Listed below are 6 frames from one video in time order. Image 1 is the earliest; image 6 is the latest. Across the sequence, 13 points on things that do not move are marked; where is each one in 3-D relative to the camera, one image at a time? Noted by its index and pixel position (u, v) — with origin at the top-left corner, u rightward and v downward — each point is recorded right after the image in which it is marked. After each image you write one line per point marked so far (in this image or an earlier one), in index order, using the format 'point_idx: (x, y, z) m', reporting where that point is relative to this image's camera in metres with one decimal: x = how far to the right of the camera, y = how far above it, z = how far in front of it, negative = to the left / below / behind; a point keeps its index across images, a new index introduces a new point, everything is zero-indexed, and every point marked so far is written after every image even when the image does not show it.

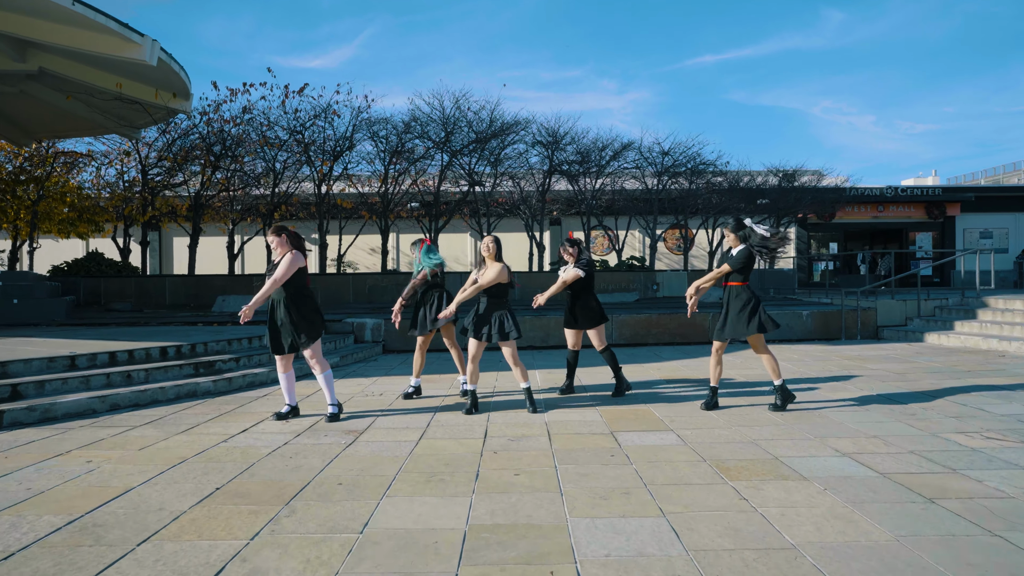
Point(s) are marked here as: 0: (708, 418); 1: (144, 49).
0: (+1.1, -0.8, +6.2) m
1: (-4.5, +2.9, +12.9) m
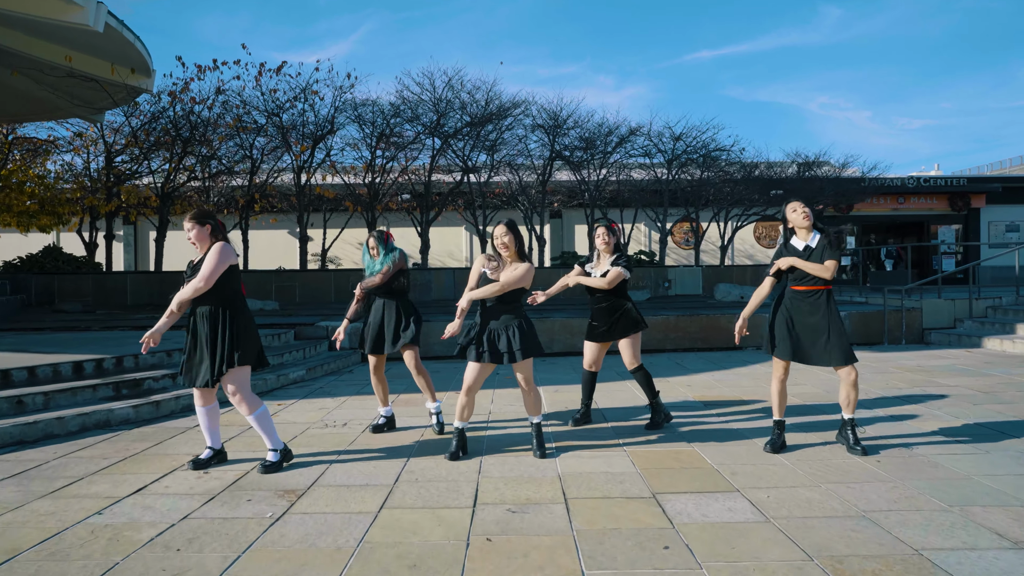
0: (+1.1, -0.8, +4.5) m
1: (-4.5, +2.9, +11.2) m
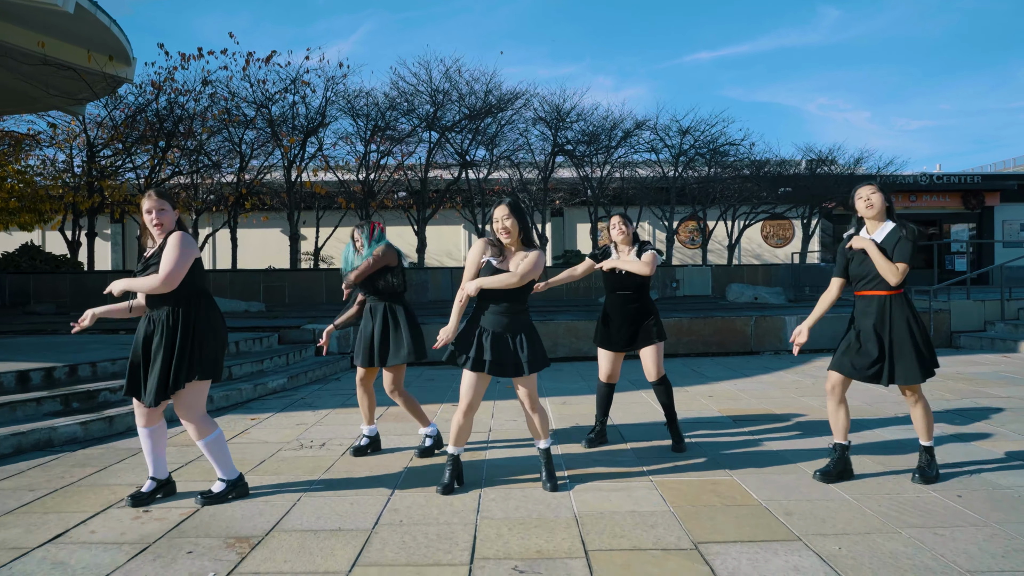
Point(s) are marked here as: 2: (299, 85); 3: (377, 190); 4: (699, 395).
0: (+1.2, -0.8, +3.7) m
1: (-4.5, +2.9, +10.4) m
2: (-3.3, +3.1, +16.3) m
3: (-2.5, +1.8, +19.2) m
4: (+1.3, -0.7, +7.2) m
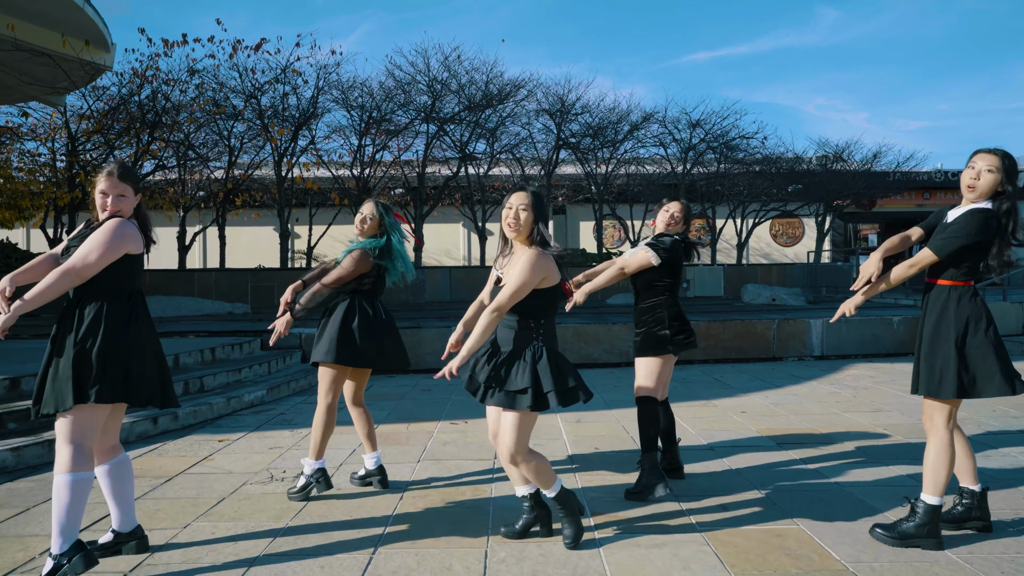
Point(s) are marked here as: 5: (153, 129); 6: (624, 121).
0: (+1.2, -0.8, +2.9) m
1: (-4.5, +2.9, +9.6) m
2: (-3.2, +3.1, +15.4) m
3: (-2.4, +1.8, +18.4) m
4: (+1.3, -0.7, +6.4) m
5: (-5.3, +2.3, +15.6) m
6: (+1.9, +2.9, +18.1) m
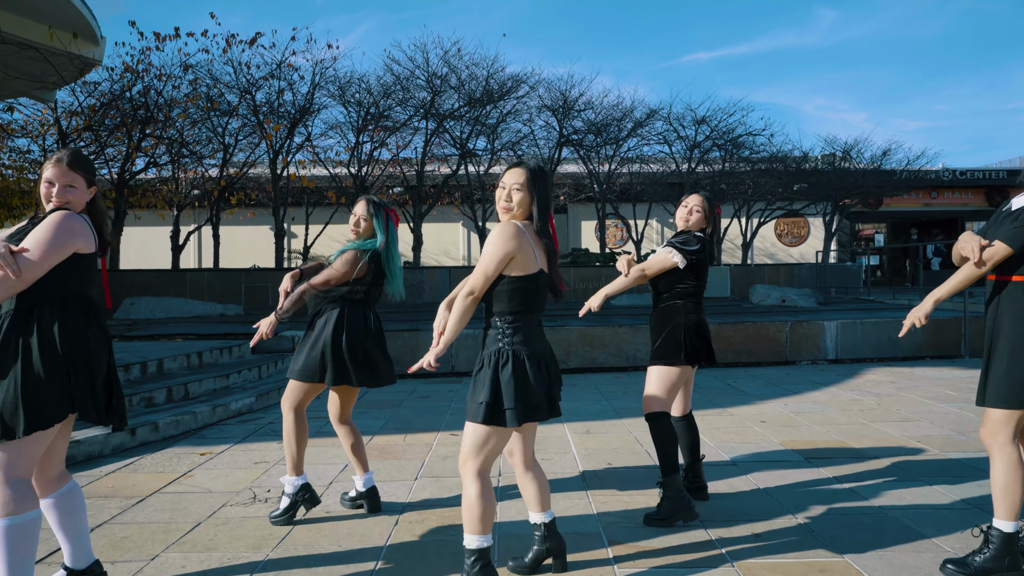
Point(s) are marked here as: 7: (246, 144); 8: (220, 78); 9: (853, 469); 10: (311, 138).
0: (+1.2, -0.8, +2.5) m
1: (-4.4, +2.9, +9.2) m
2: (-3.2, +3.1, +15.0) m
3: (-2.4, +1.8, +18.0) m
4: (+1.3, -0.8, +6.0) m
5: (-5.3, +2.3, +15.2) m
6: (+1.9, +2.8, +17.7) m
7: (-4.3, +2.3, +17.1) m
8: (-4.4, +3.2, +16.1) m
9: (+1.5, -0.8, +4.5) m
10: (-3.1, +2.3, +16.5) m
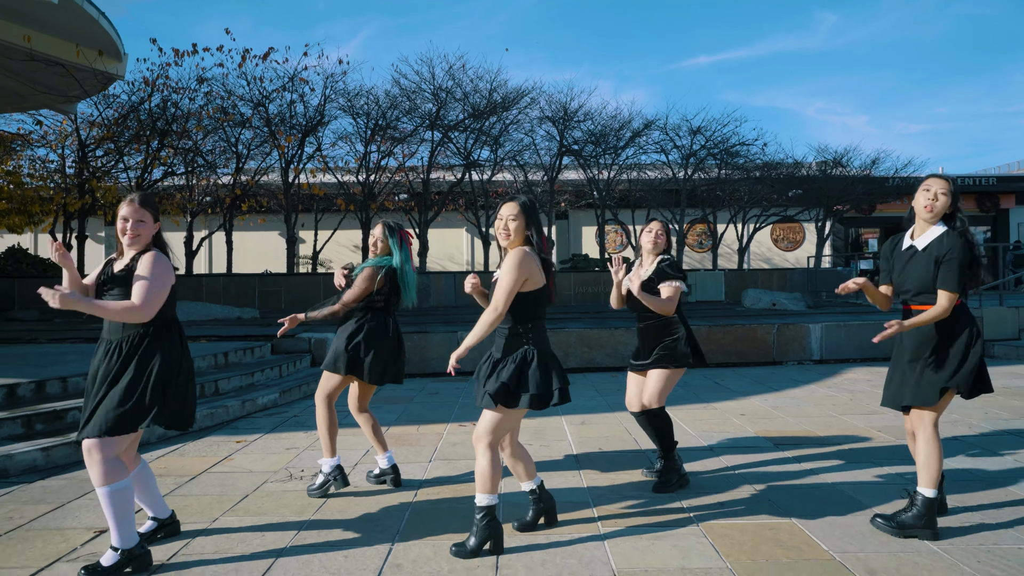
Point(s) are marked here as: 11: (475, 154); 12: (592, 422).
0: (+1.2, -0.8, +3.1) m
1: (-4.4, +2.9, +9.8) m
2: (-3.2, +3.0, +15.7) m
3: (-2.4, +1.7, +18.6) m
4: (+1.4, -0.8, +6.6) m
5: (-5.3, +2.3, +15.9) m
6: (+2.0, +2.8, +18.3) m
7: (-4.3, +2.3, +17.7) m
8: (-4.4, +3.1, +16.7) m
9: (+1.5, -0.8, +5.1) m
10: (-3.1, +2.3, +17.1) m
11: (-0.6, +2.2, +17.4) m
12: (+0.5, -0.8, +6.3) m
